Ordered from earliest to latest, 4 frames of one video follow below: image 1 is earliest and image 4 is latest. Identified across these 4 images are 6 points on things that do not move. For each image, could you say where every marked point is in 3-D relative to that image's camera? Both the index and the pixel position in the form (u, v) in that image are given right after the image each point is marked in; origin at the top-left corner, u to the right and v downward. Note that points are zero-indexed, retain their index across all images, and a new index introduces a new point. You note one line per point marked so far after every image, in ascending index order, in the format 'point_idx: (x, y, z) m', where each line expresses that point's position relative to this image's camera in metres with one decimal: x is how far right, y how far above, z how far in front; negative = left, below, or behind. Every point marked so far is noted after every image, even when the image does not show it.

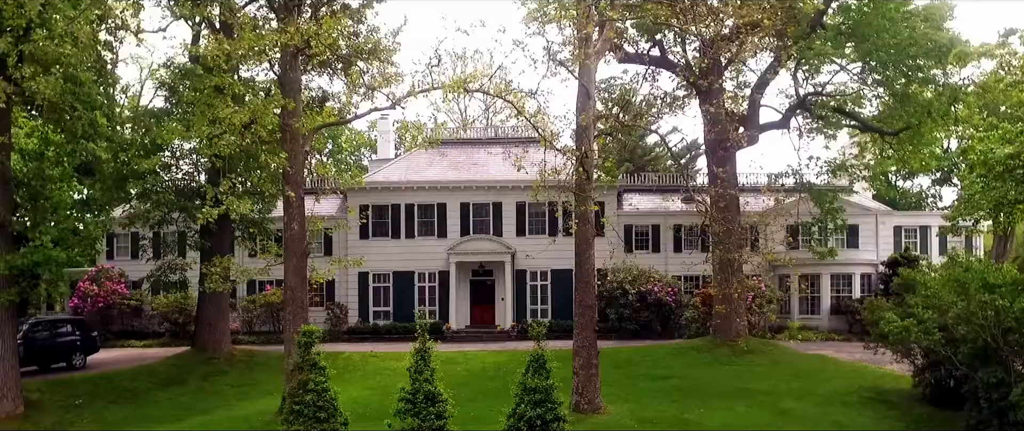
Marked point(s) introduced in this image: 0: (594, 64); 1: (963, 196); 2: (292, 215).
0: (+1.4, +2.6, +16.8) m
1: (+6.9, +0.3, +15.1) m
2: (-3.8, 0.0, +17.0) m
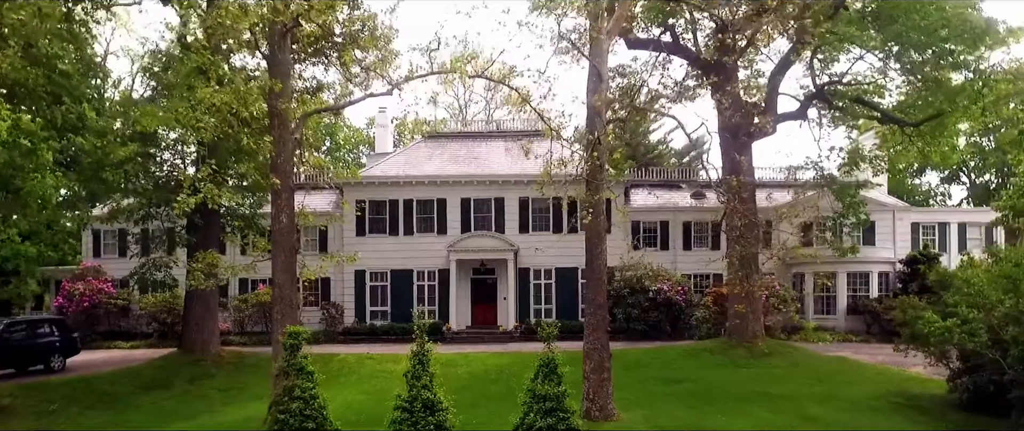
0: (+1.5, +2.7, +15.6) m
1: (+7.0, +0.4, +13.9) m
2: (-3.7, +0.1, +15.8) m
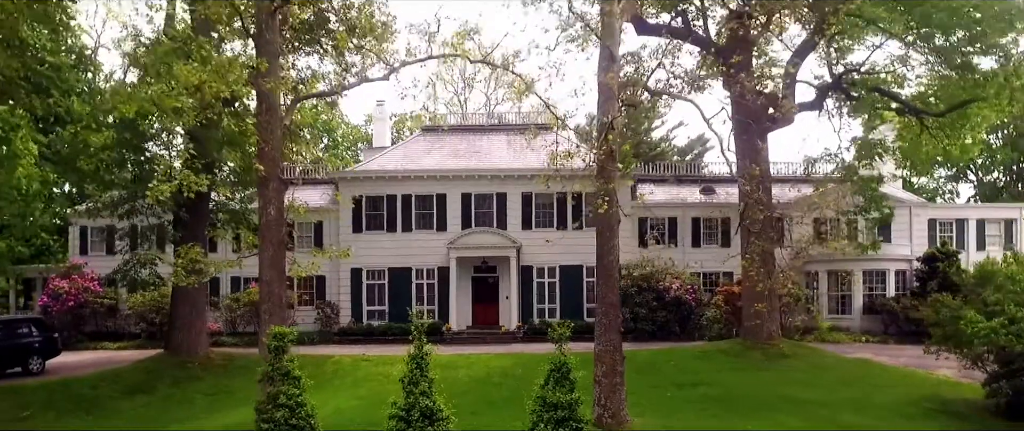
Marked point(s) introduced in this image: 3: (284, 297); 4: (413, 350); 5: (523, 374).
0: (+1.6, +2.8, +14.5) m
1: (+7.1, +0.5, +12.8) m
2: (-3.6, +0.3, +14.7) m
3: (-3.3, -1.2, +14.5) m
4: (-1.1, -1.5, +11.3) m
5: (+0.2, -3.1, +19.2) m
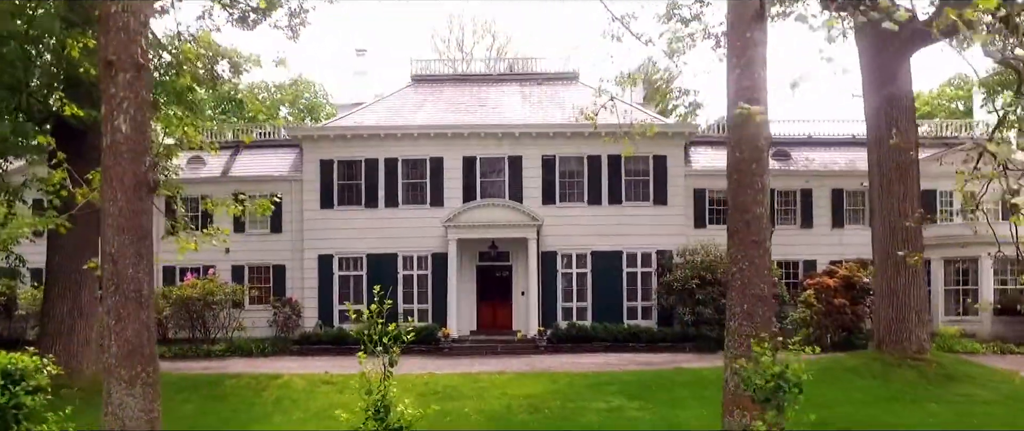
0: (+2.0, +3.5, +7.8) m
1: (+7.5, +1.2, +6.2) m
2: (-3.2, +0.9, +8.0) m
3: (-2.9, -0.5, +7.8) m
4: (-0.7, -0.9, +4.6) m
5: (+0.7, -2.4, +12.5) m
